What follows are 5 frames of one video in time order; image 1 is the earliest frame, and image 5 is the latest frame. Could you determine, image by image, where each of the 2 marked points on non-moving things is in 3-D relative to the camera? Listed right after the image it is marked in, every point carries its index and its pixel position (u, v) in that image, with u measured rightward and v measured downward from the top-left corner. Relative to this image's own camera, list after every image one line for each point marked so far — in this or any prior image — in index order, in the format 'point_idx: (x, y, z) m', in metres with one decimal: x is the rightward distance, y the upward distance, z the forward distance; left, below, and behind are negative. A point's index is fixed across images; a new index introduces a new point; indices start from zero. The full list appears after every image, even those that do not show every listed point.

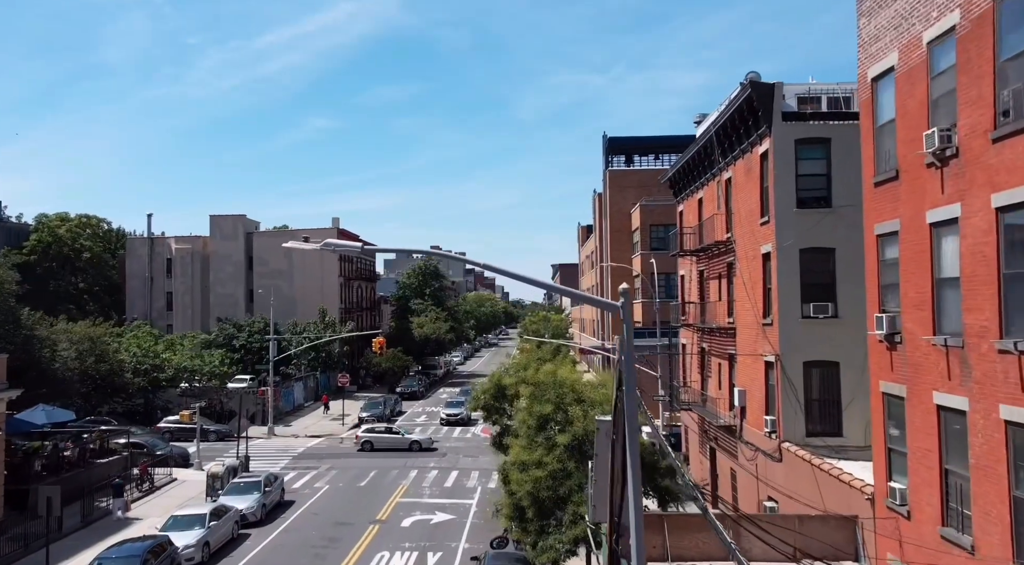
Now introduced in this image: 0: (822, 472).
0: (+5.7, -3.5, +16.5) m
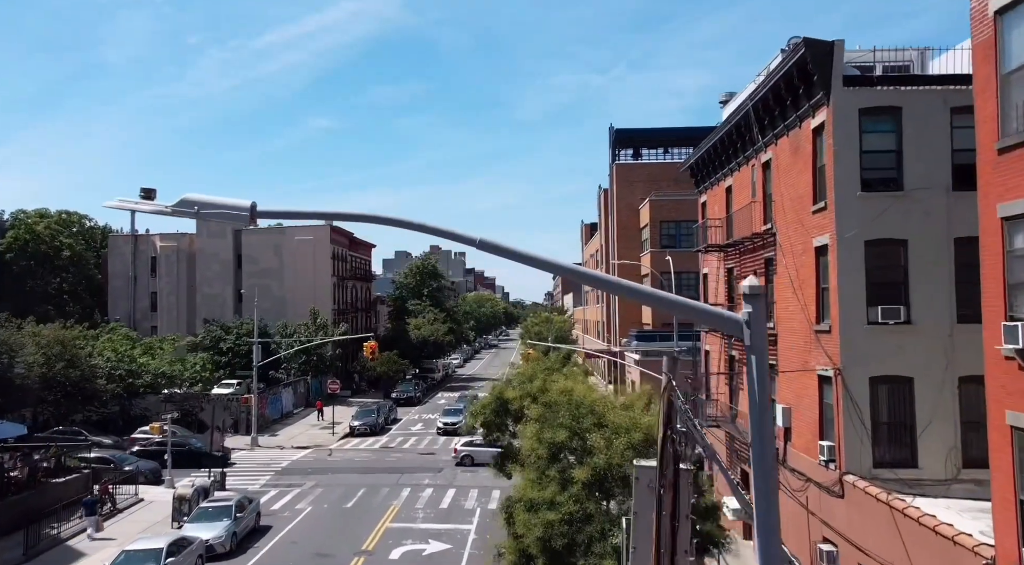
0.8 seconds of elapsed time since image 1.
0: (+5.7, -3.4, +13.2) m
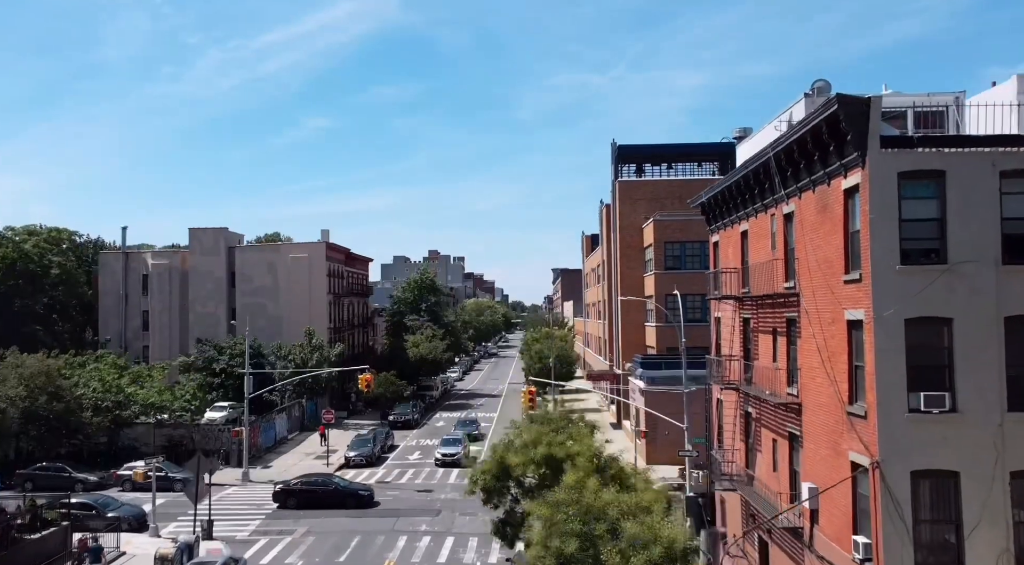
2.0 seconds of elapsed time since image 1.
0: (+5.8, -4.7, +11.7) m
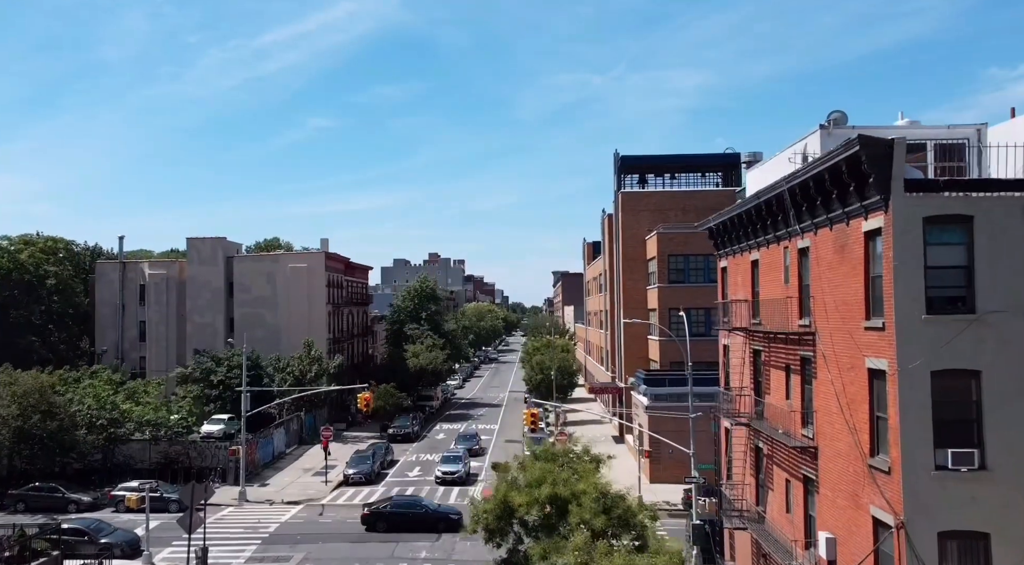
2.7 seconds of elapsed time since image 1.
0: (+5.9, -5.5, +11.0) m
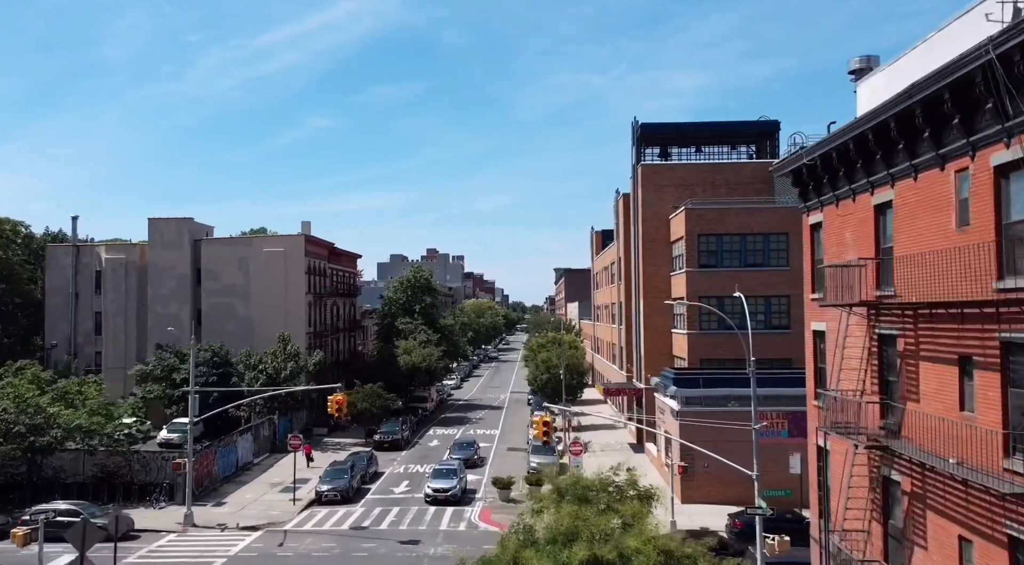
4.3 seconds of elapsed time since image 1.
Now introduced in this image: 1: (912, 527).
0: (+6.1, -4.7, +3.7) m
1: (+6.2, -3.7, +14.0) m
